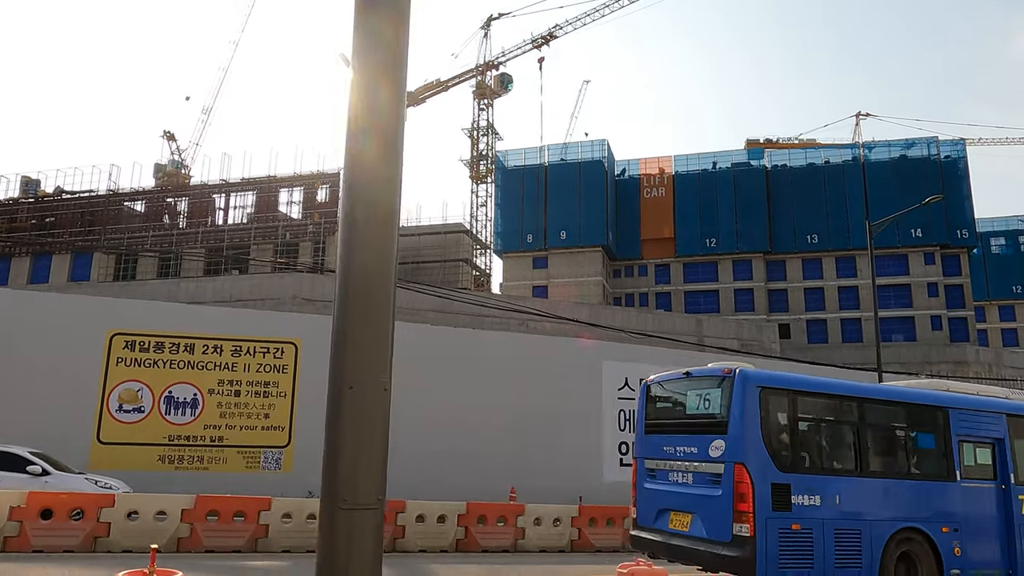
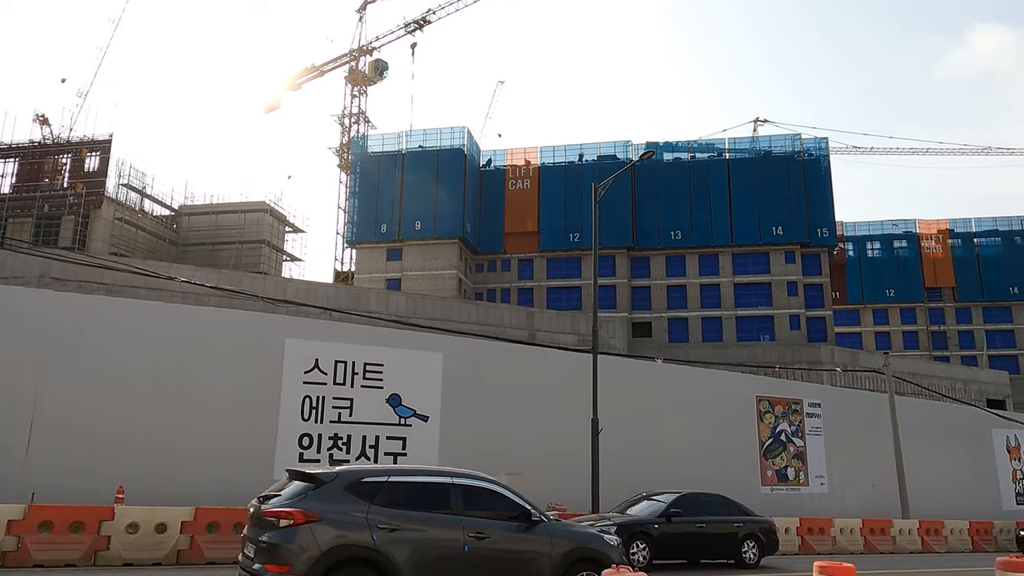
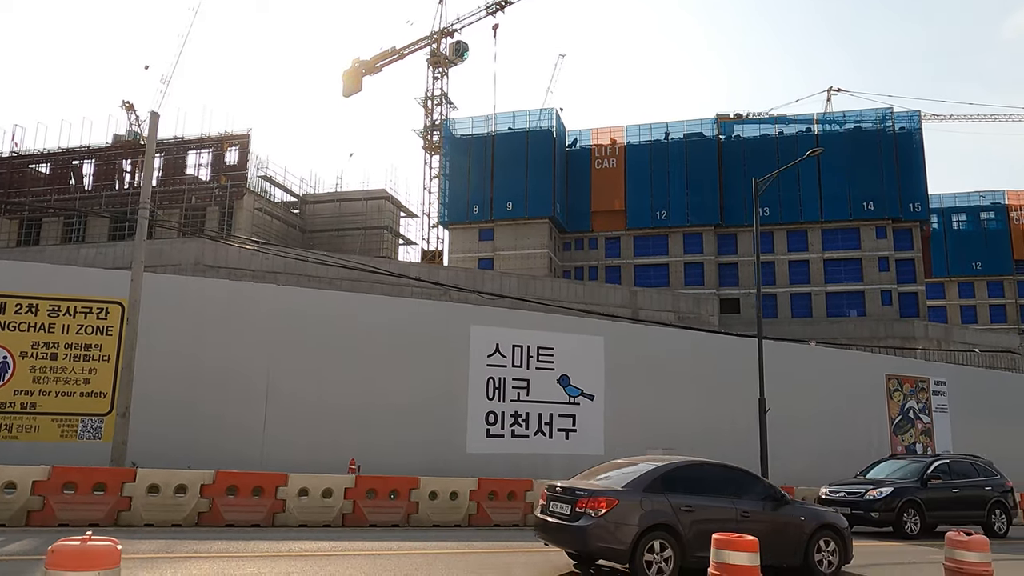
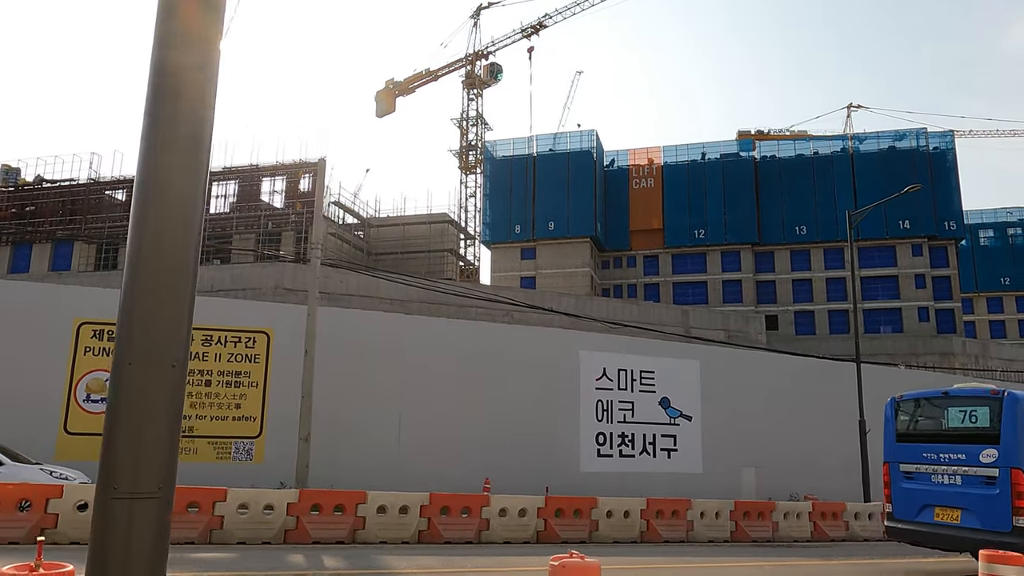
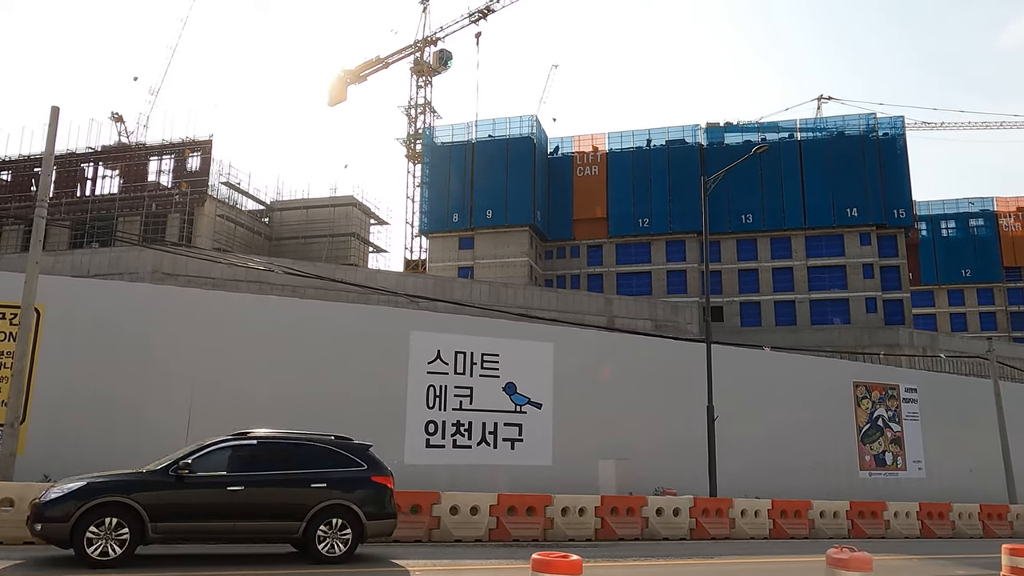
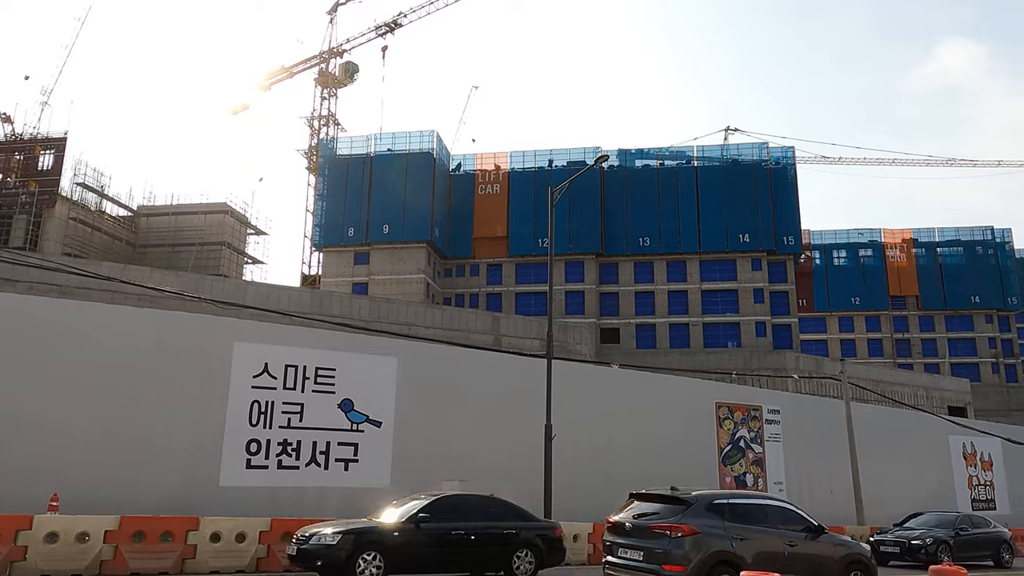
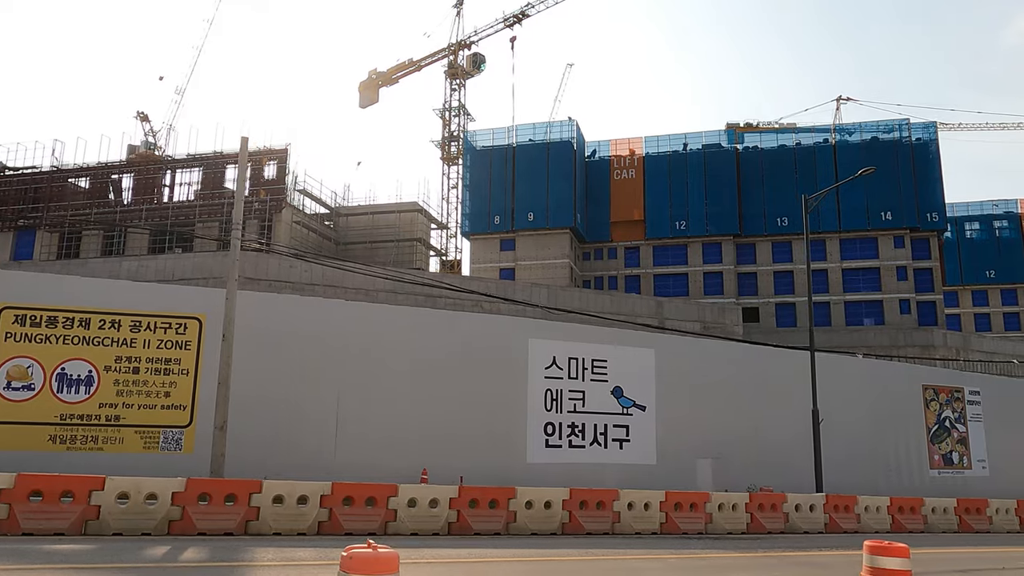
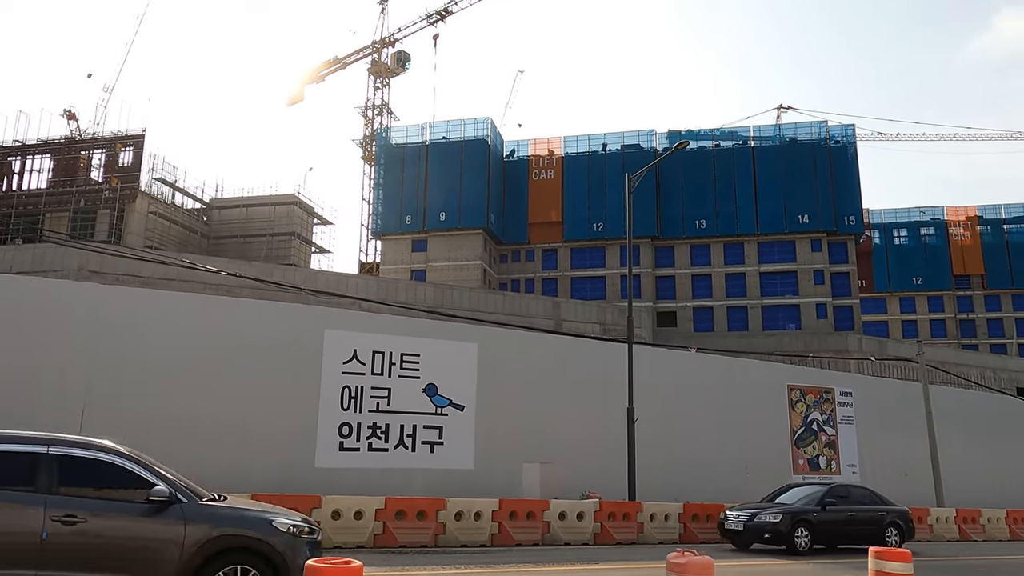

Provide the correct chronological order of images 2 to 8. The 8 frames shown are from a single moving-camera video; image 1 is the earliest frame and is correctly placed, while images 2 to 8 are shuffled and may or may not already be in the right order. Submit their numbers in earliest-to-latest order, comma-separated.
4, 7, 3, 5, 8, 2, 6
